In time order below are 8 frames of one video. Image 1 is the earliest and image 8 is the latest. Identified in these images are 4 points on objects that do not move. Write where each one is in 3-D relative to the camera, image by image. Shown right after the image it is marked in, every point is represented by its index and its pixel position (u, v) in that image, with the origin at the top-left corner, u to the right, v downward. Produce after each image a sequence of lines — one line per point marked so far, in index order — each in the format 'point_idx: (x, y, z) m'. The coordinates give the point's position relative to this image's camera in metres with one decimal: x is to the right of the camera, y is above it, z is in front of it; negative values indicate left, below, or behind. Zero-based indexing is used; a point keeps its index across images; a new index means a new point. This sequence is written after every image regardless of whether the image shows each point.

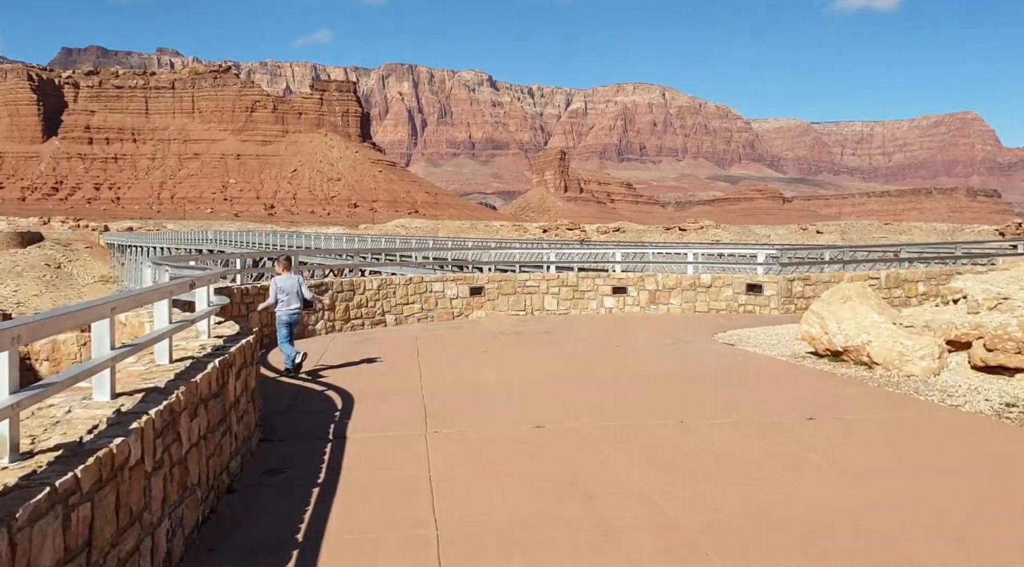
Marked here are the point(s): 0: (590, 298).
0: (+1.3, -0.3, +14.9) m
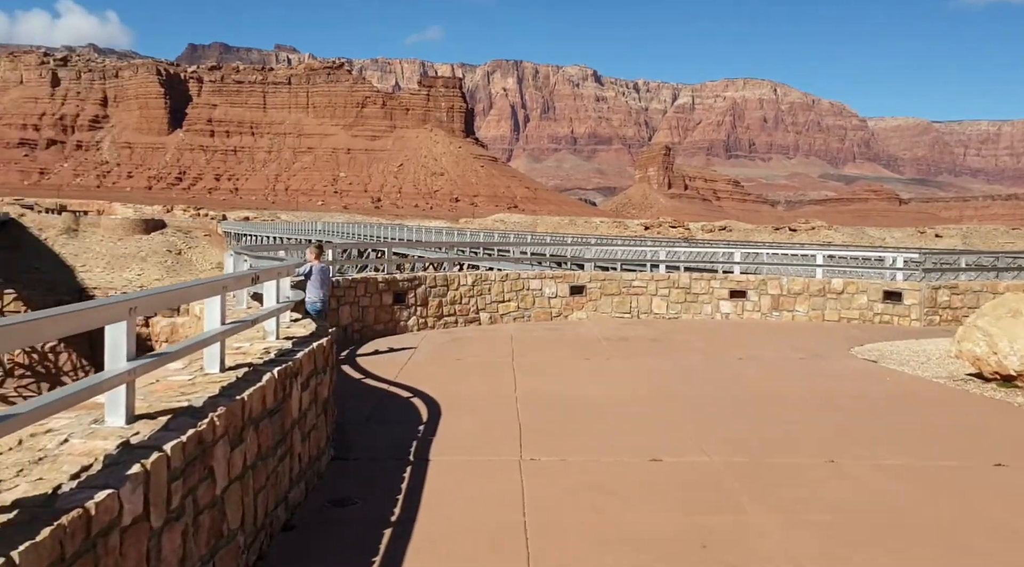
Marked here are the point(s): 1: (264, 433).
0: (+3.0, -0.3, +13.7) m
1: (-1.1, -0.7, +3.9) m
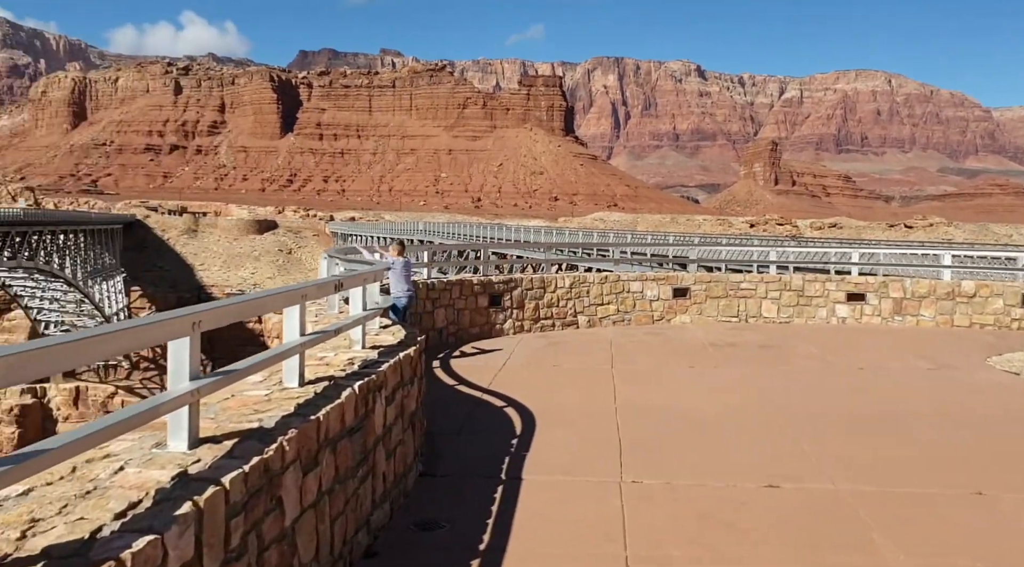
0: (+4.4, -0.3, +12.9) m
1: (-0.7, -0.7, +3.6) m
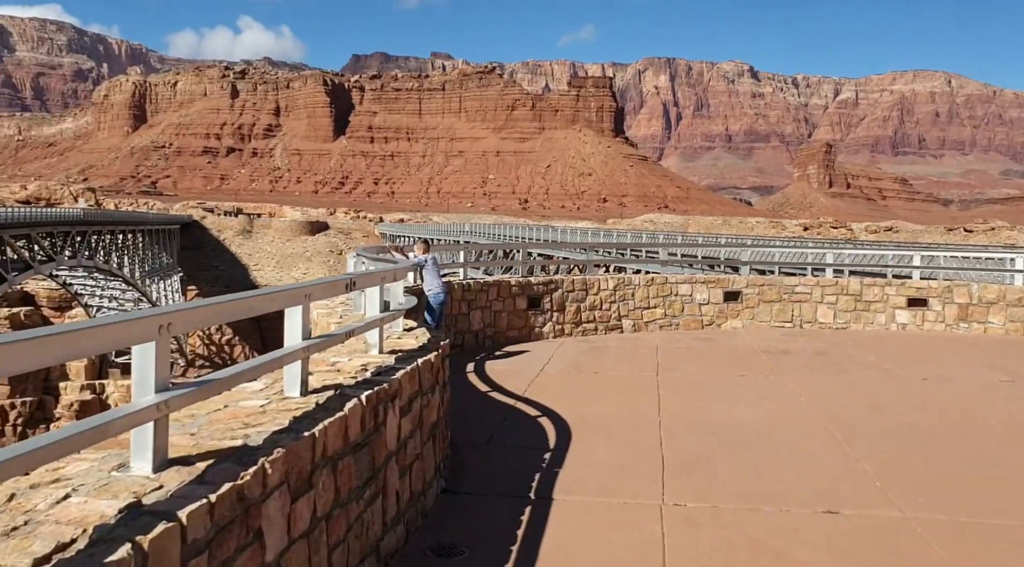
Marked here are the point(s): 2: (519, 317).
0: (+5.0, -0.4, +12.2) m
1: (-0.6, -0.7, +3.2) m
2: (+0.1, -0.4, +11.3) m
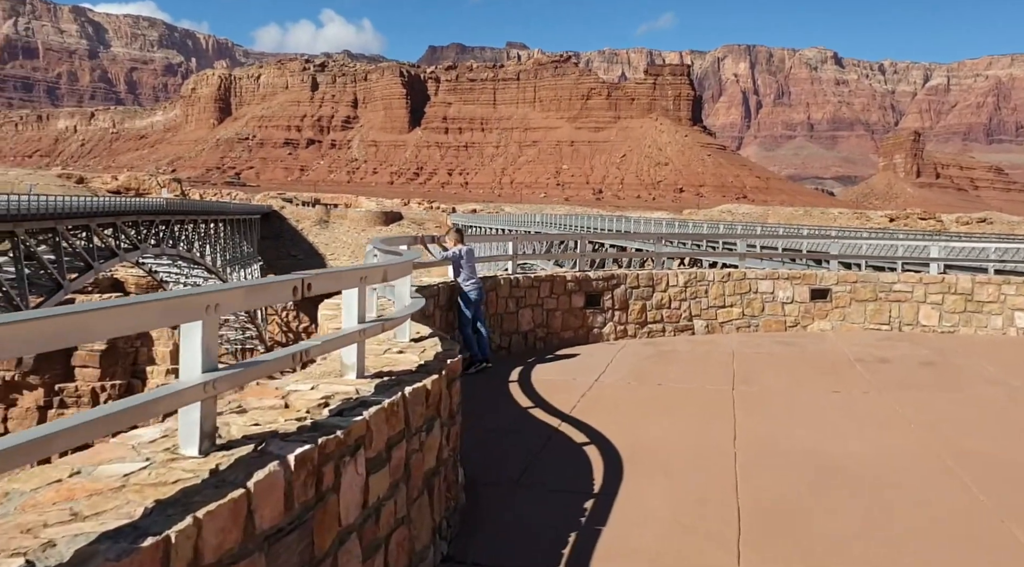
0: (+5.7, -0.4, +10.6) m
1: (-0.6, -0.7, +2.1) m
2: (+0.7, -0.4, +10.0) m
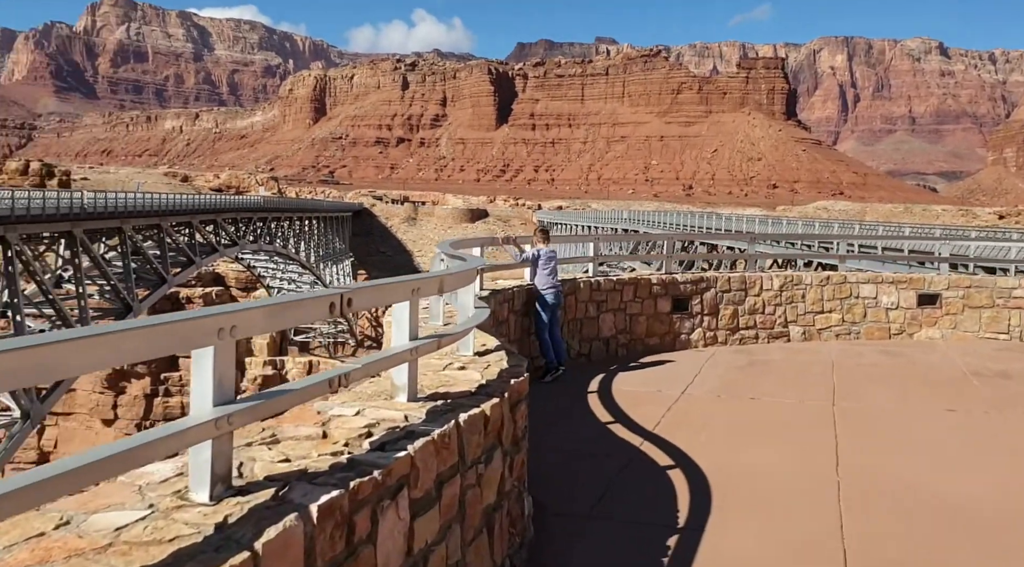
0: (+6.6, -0.4, +9.6) m
1: (-0.5, -0.8, +1.8) m
2: (+1.6, -0.4, +9.5) m
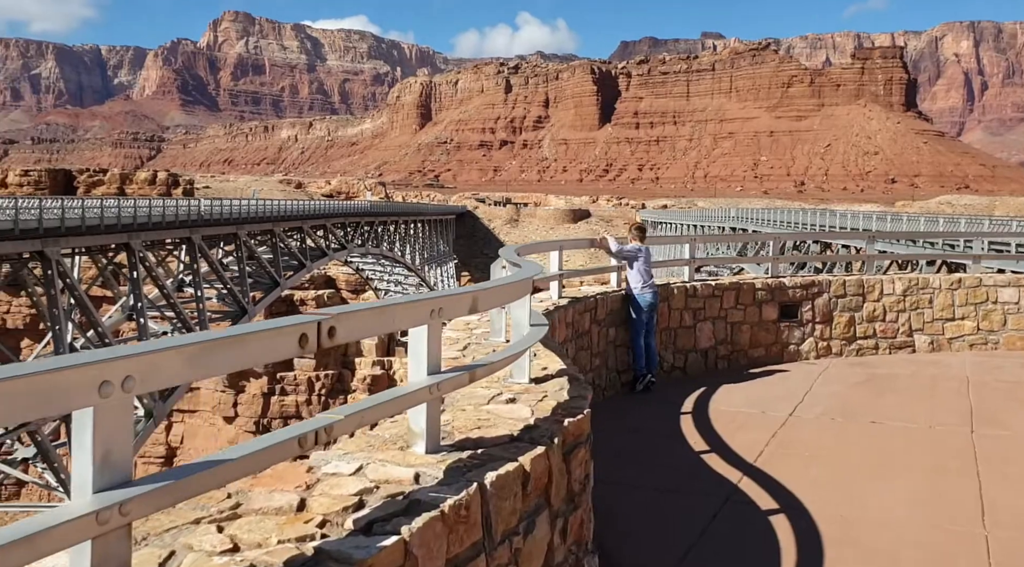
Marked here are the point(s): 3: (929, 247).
0: (+7.5, -0.4, +8.1) m
1: (-0.5, -0.8, +1.2) m
2: (+2.5, -0.5, +8.6) m
3: (+8.2, +0.7, +17.5) m
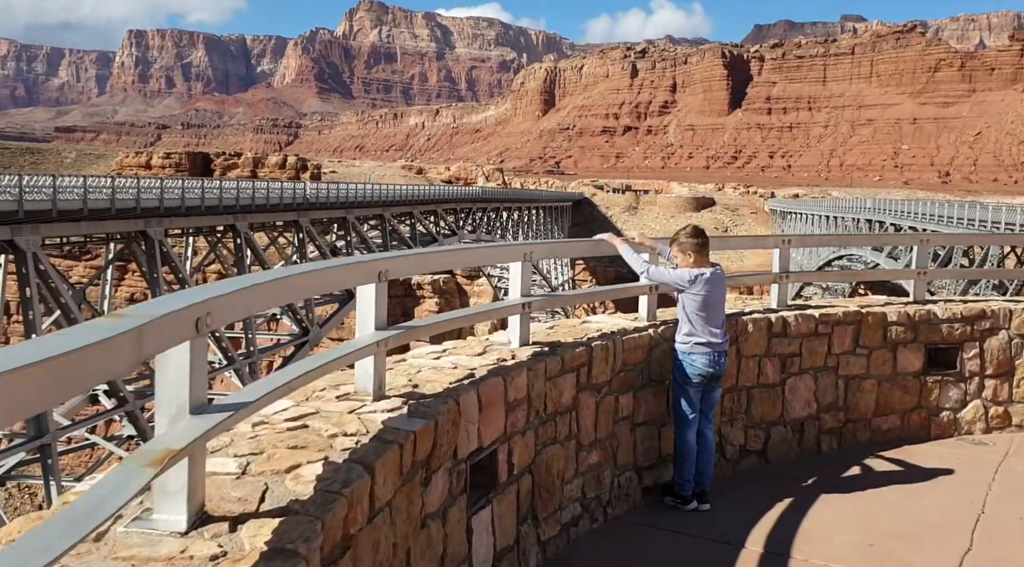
0: (+7.2, -0.8, +4.1) m
1: (-1.6, -1.0, -1.6) m
2: (+2.4, -0.7, +5.4) m
3: (+9.3, +0.5, +13.3) m
